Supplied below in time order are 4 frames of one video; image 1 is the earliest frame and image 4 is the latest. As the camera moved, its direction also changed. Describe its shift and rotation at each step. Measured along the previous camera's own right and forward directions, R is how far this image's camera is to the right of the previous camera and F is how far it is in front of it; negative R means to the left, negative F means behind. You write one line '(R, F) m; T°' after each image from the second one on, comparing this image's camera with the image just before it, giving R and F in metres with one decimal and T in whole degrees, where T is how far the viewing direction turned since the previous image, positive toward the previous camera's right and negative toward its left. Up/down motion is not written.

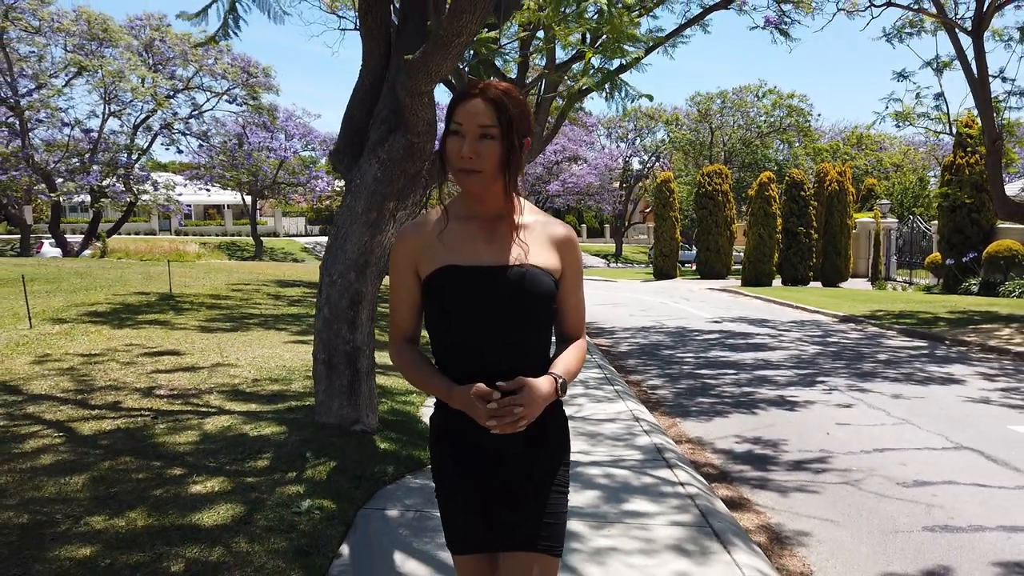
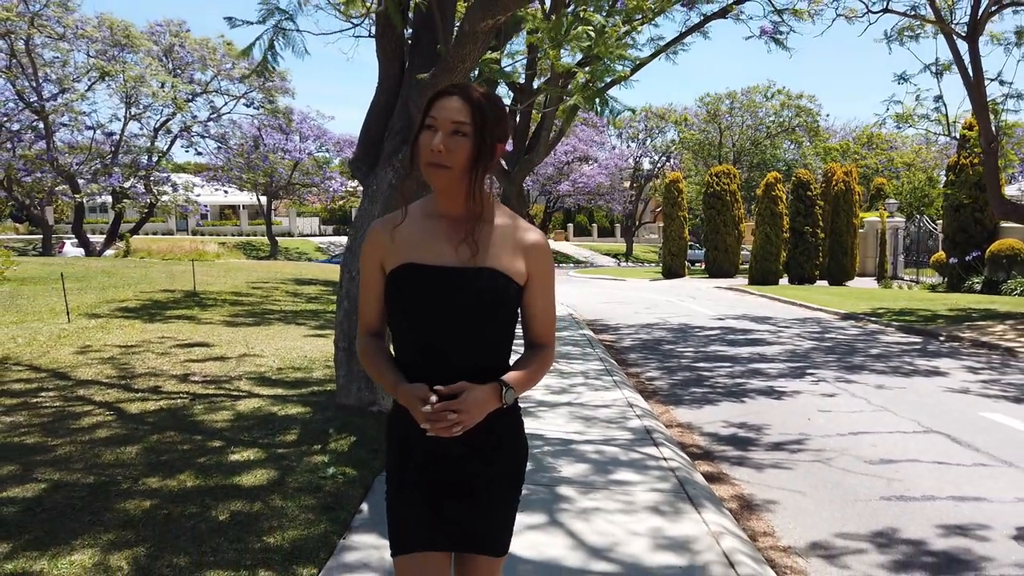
(+0.1, -0.6) m; -1°
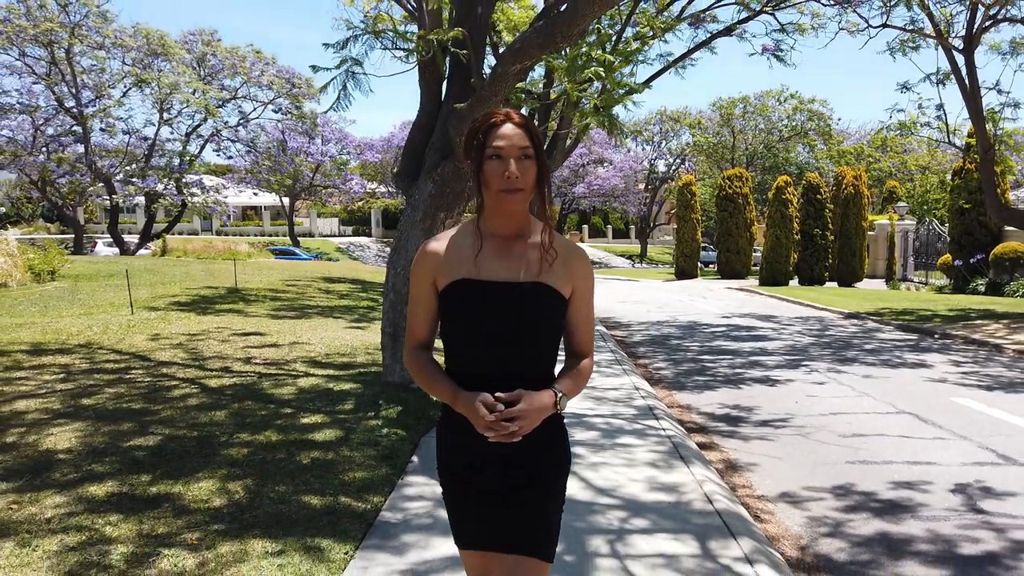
(-0.1, -1.0) m; -1°
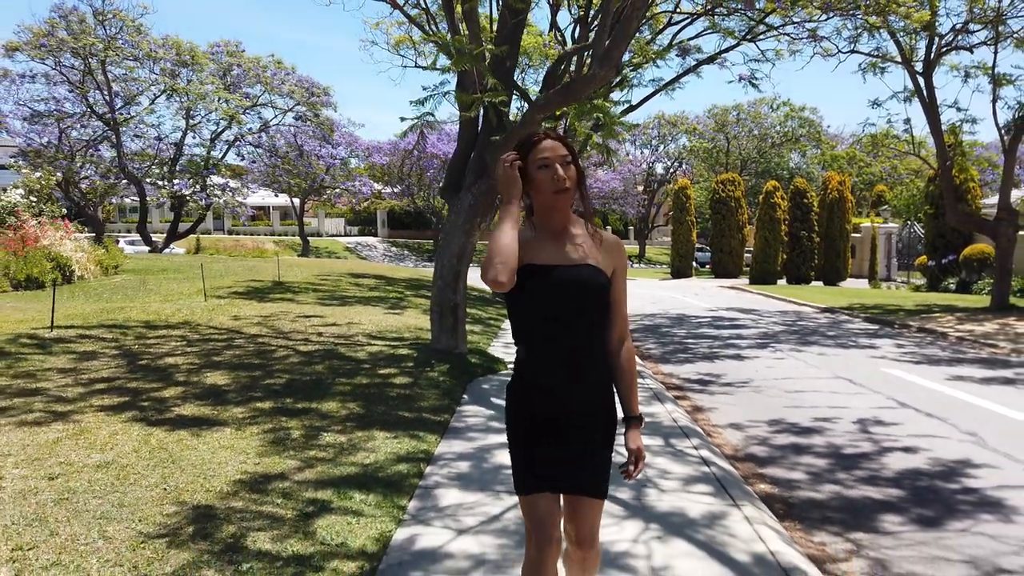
(-0.2, -2.0) m; 0°
